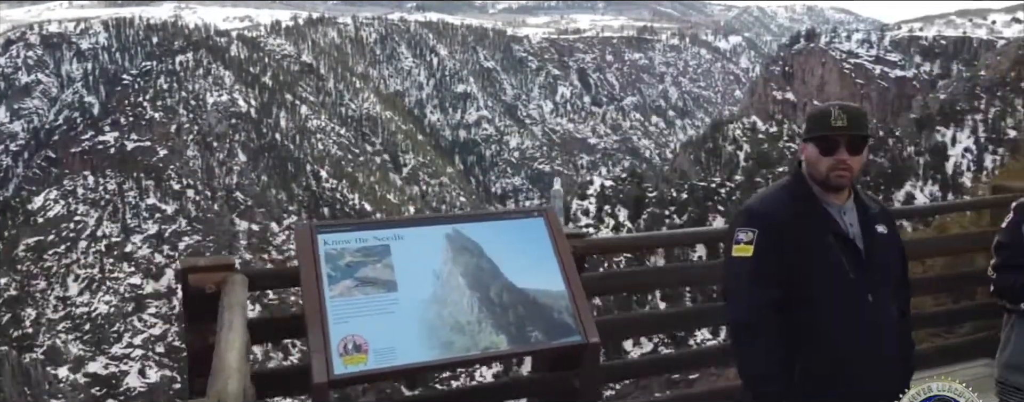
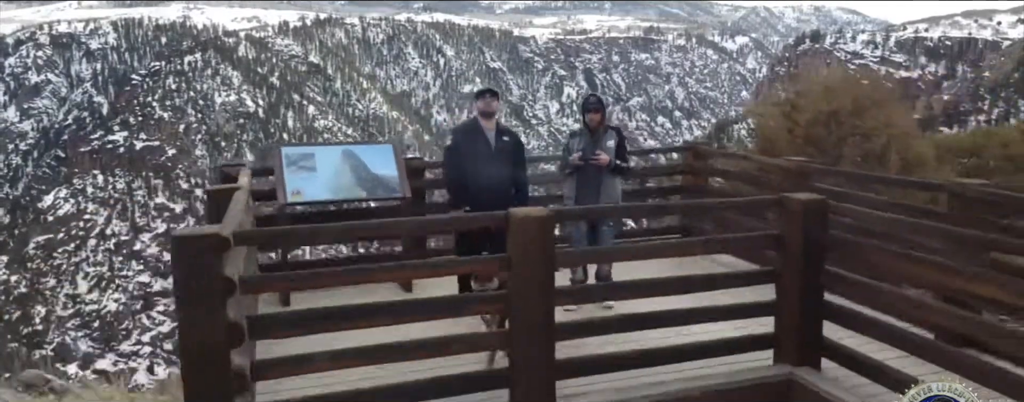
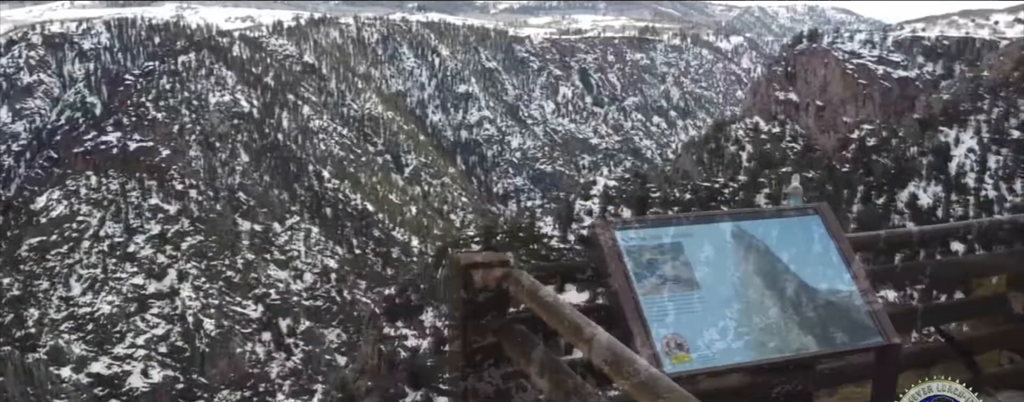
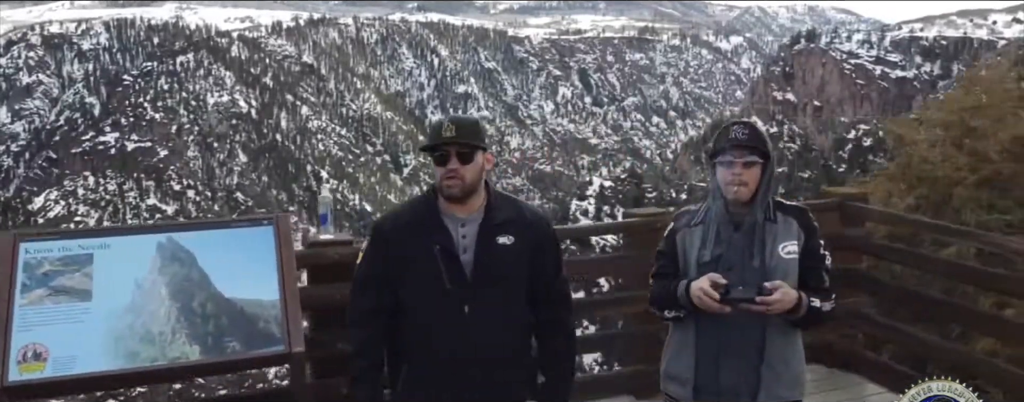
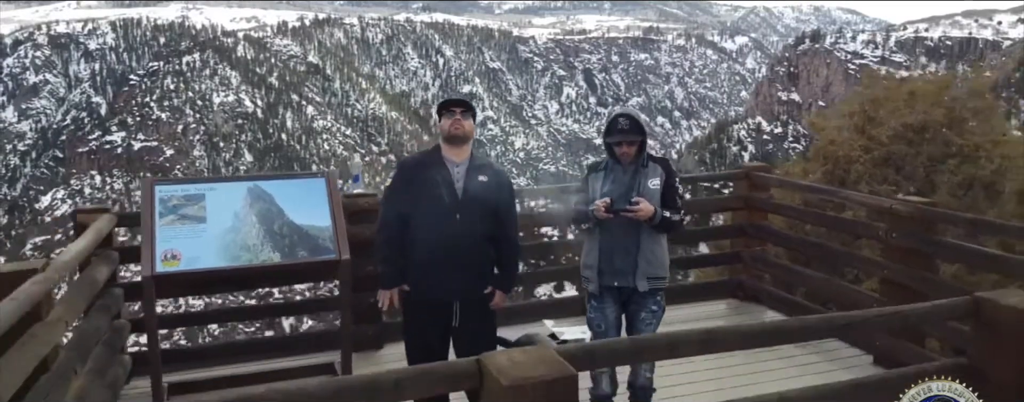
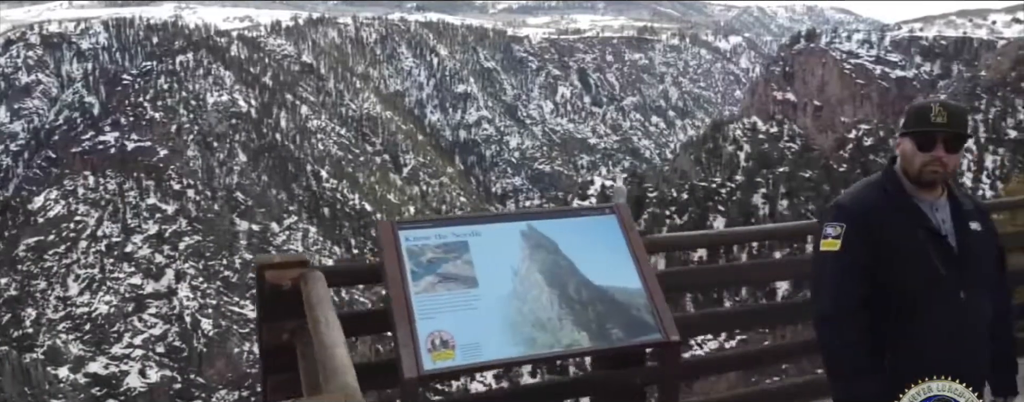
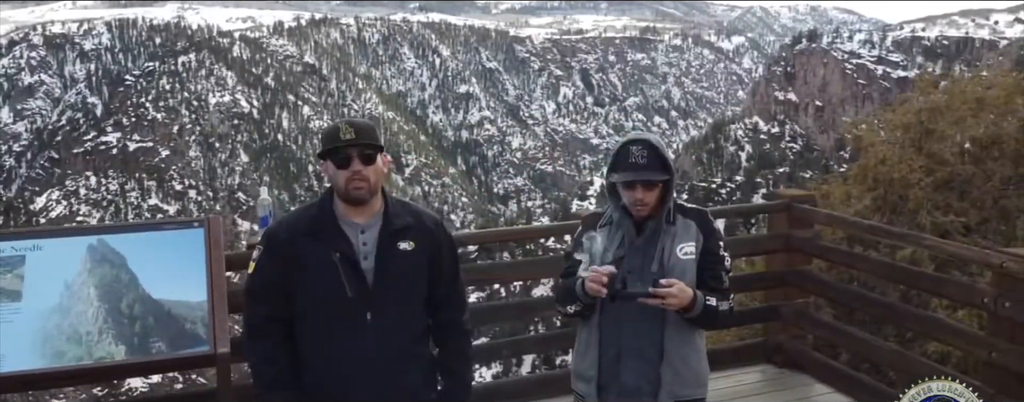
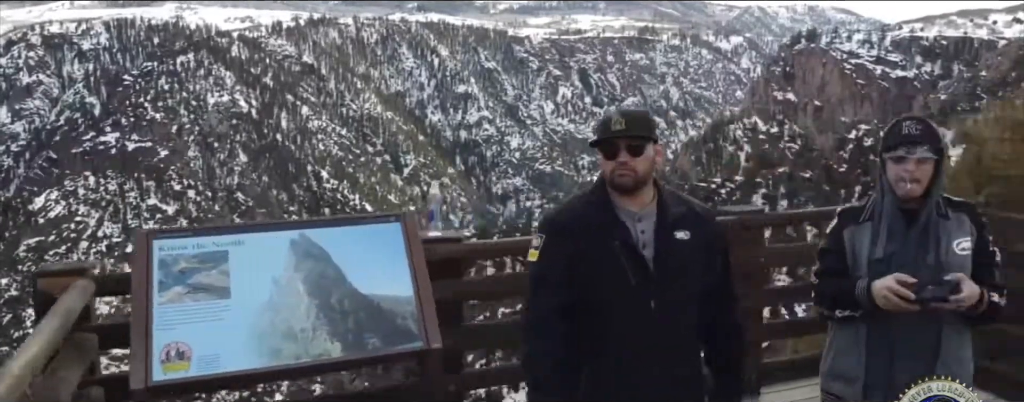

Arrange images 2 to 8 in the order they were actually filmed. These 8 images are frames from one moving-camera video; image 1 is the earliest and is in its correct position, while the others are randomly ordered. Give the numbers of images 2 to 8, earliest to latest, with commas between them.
3, 6, 8, 4, 7, 5, 2
